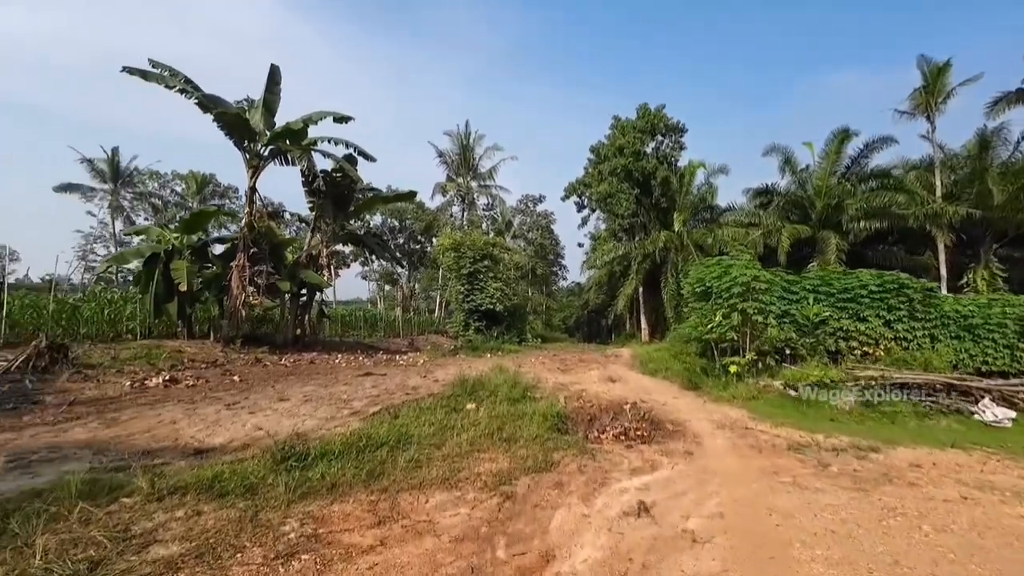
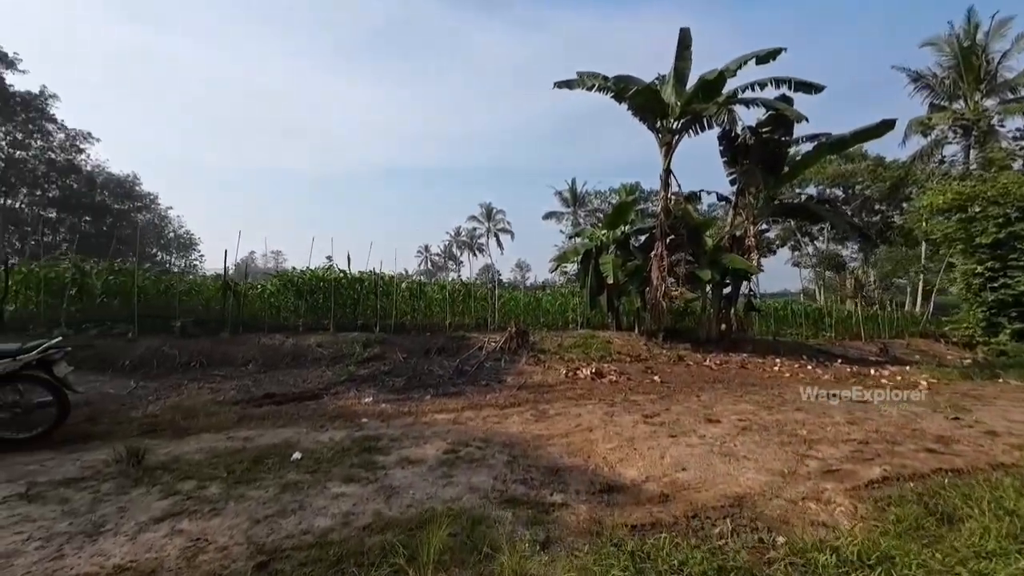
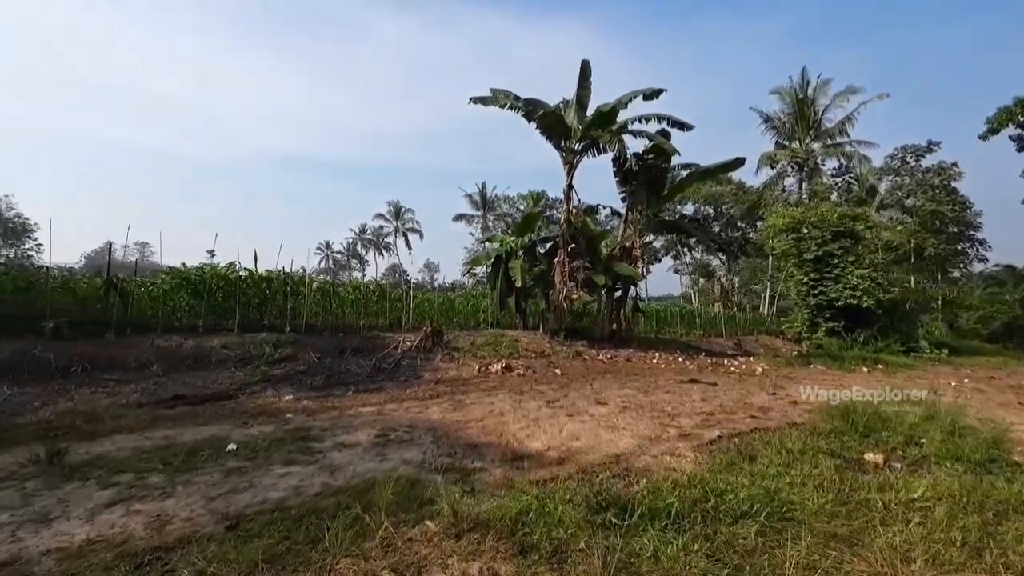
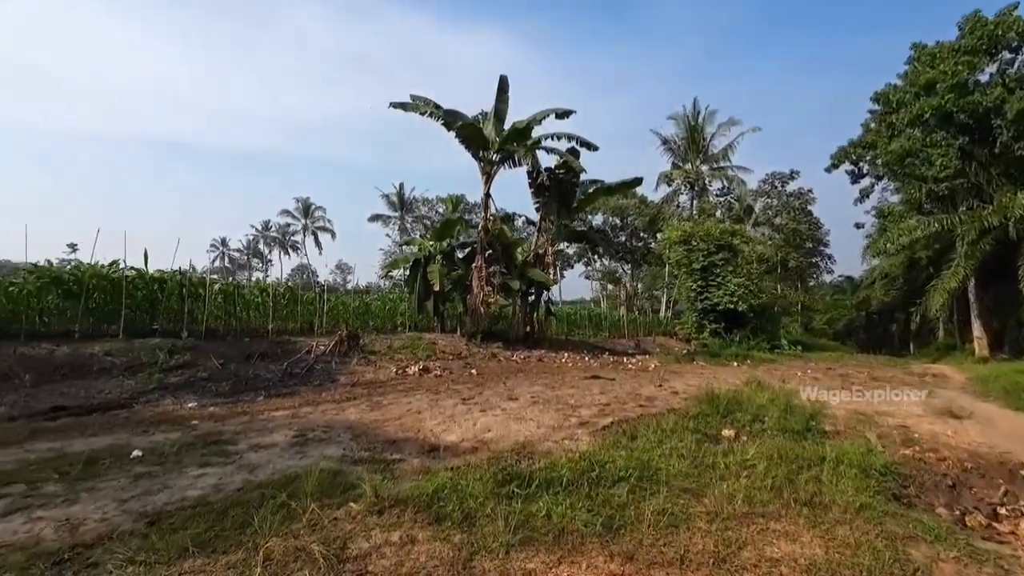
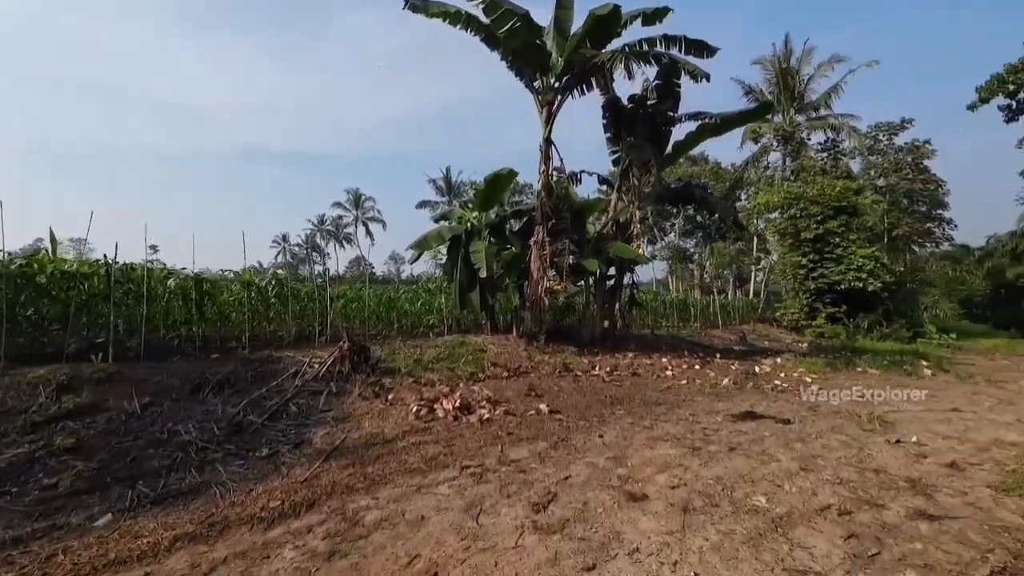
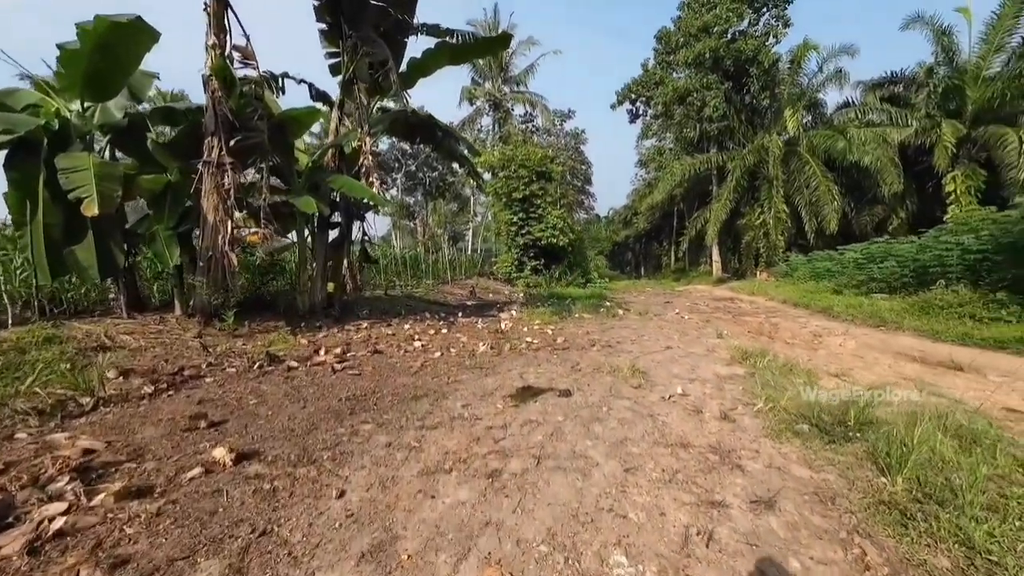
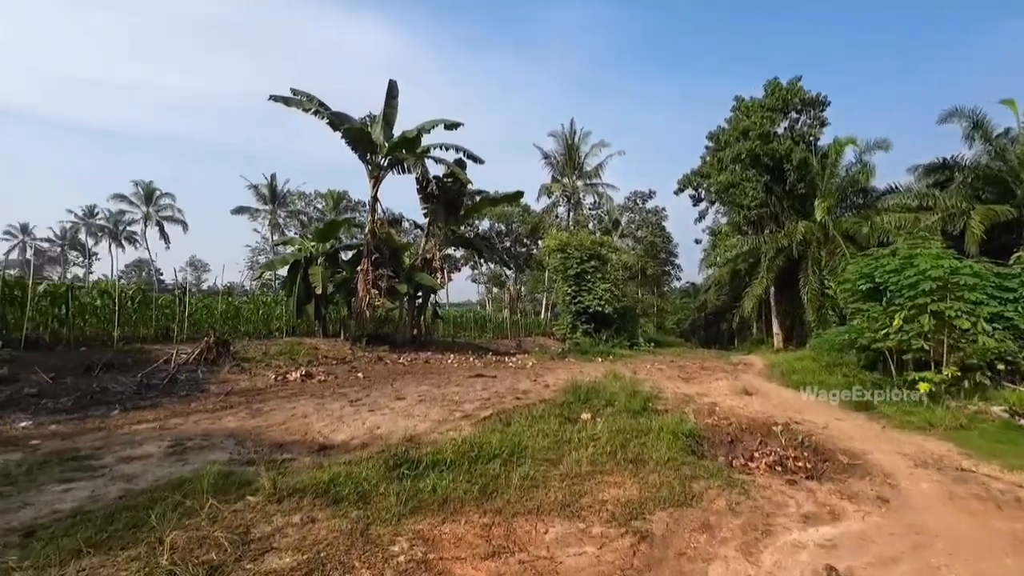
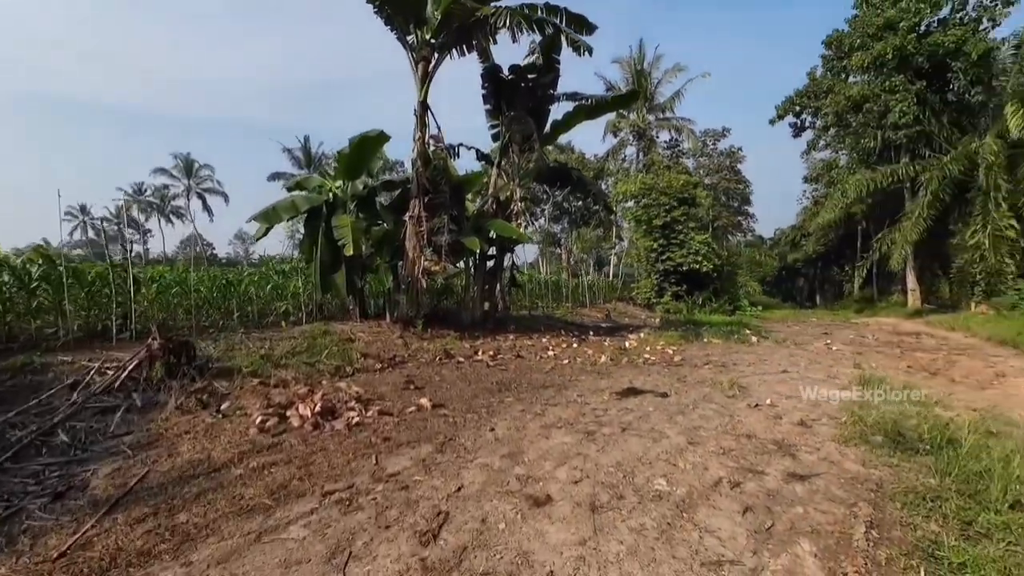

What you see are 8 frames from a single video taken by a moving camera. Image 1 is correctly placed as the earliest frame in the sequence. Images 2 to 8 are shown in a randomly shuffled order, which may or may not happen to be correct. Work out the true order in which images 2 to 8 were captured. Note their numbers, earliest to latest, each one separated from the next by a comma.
7, 4, 3, 2, 5, 8, 6
